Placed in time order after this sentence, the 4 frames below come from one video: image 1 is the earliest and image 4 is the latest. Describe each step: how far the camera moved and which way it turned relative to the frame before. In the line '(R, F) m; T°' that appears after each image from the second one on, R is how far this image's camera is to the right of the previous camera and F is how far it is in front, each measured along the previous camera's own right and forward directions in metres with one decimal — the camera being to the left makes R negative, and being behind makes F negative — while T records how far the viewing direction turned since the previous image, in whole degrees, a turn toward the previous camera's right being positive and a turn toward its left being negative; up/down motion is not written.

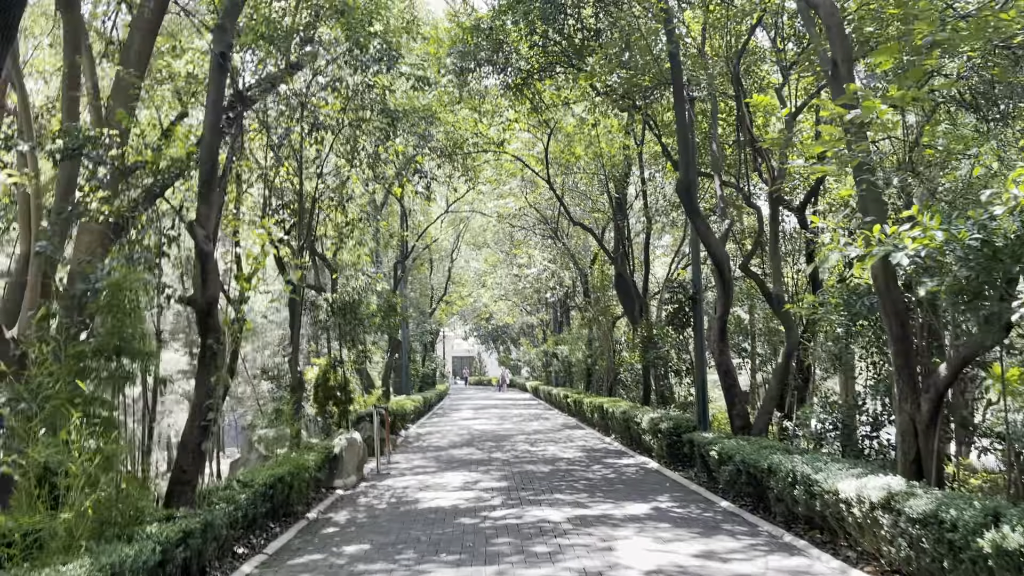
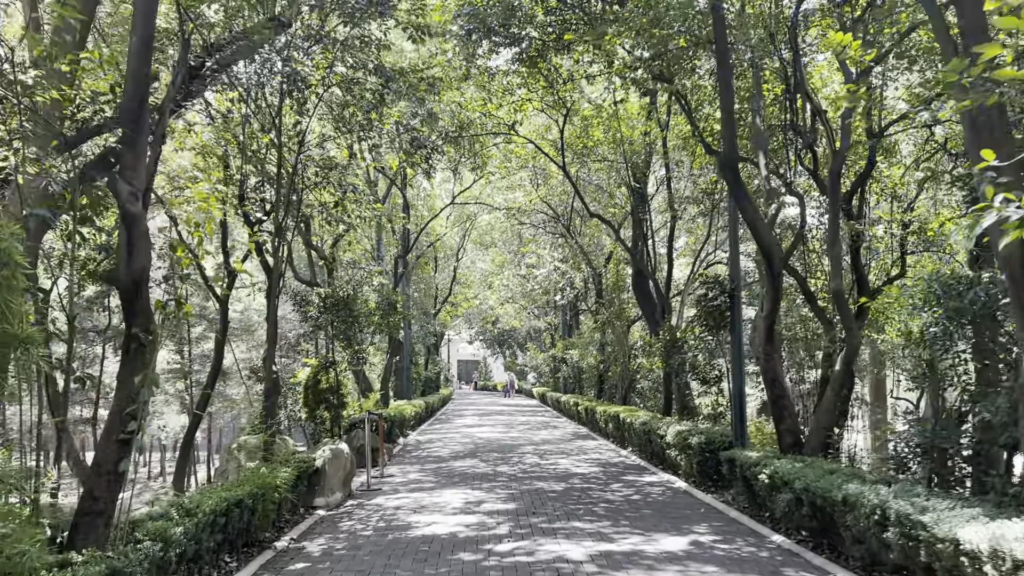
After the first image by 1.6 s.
(-0.1, +1.6) m; 0°
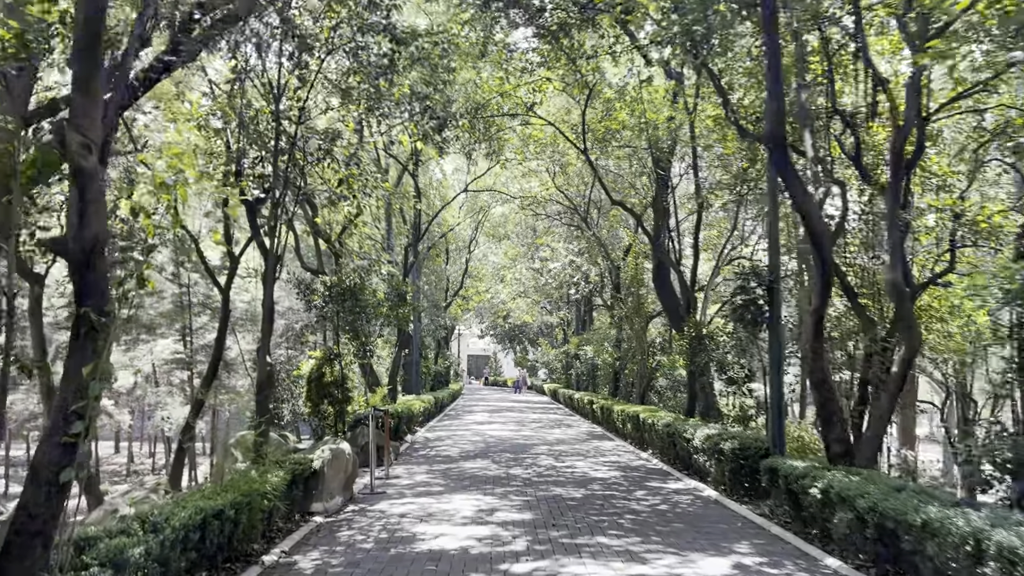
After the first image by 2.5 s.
(-0.1, +0.9) m; -1°
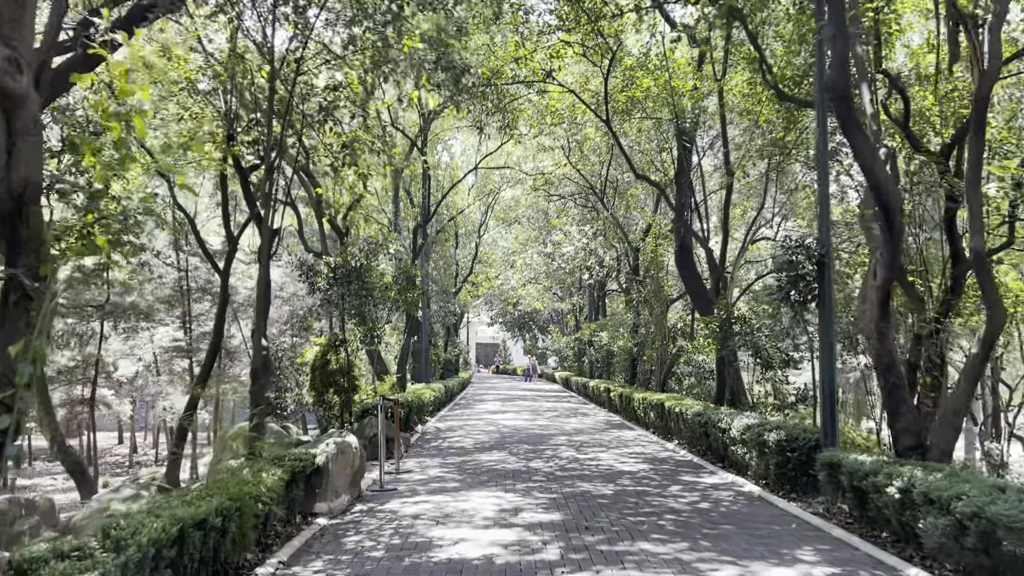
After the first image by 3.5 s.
(-0.2, +1.0) m; 0°
